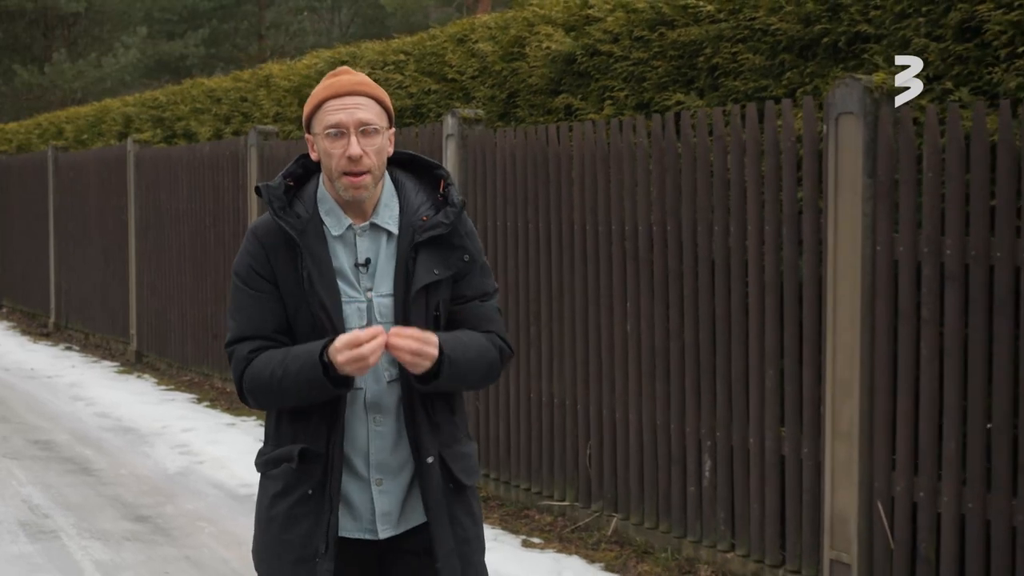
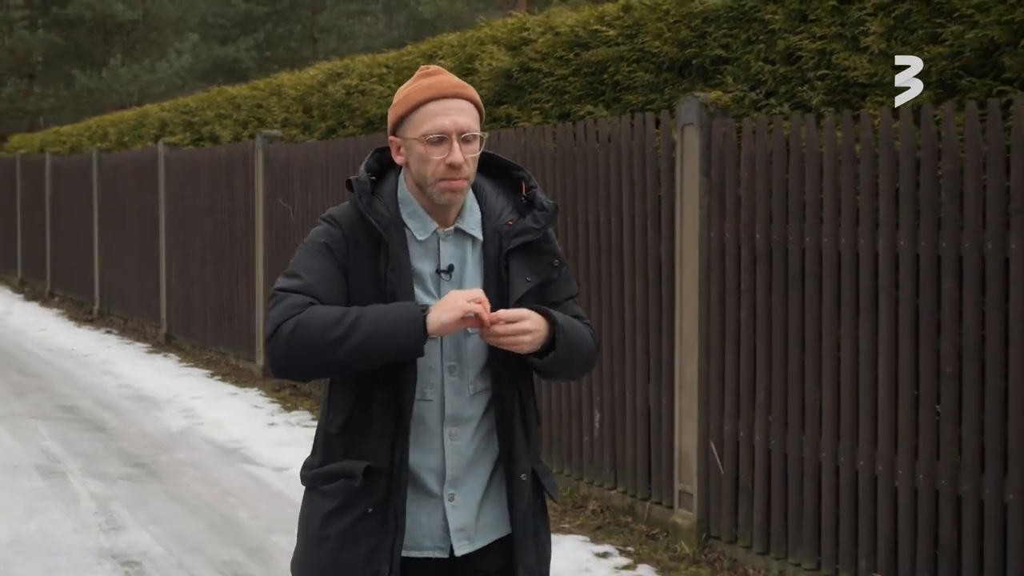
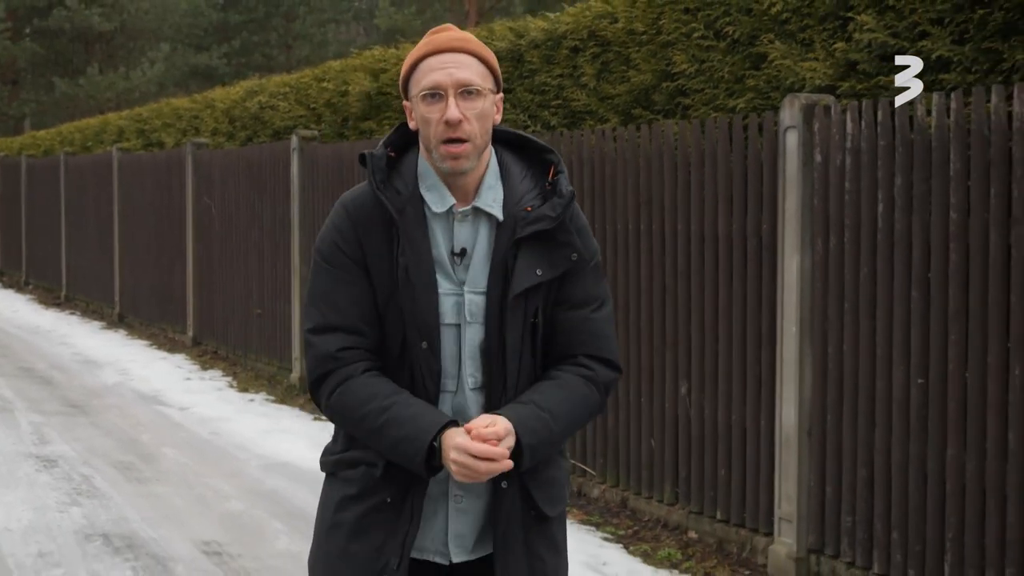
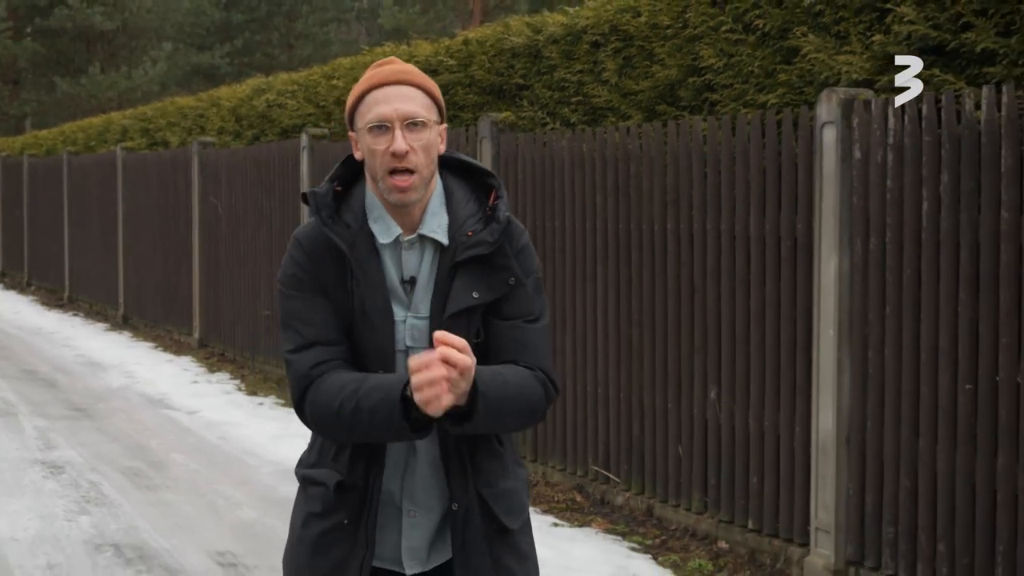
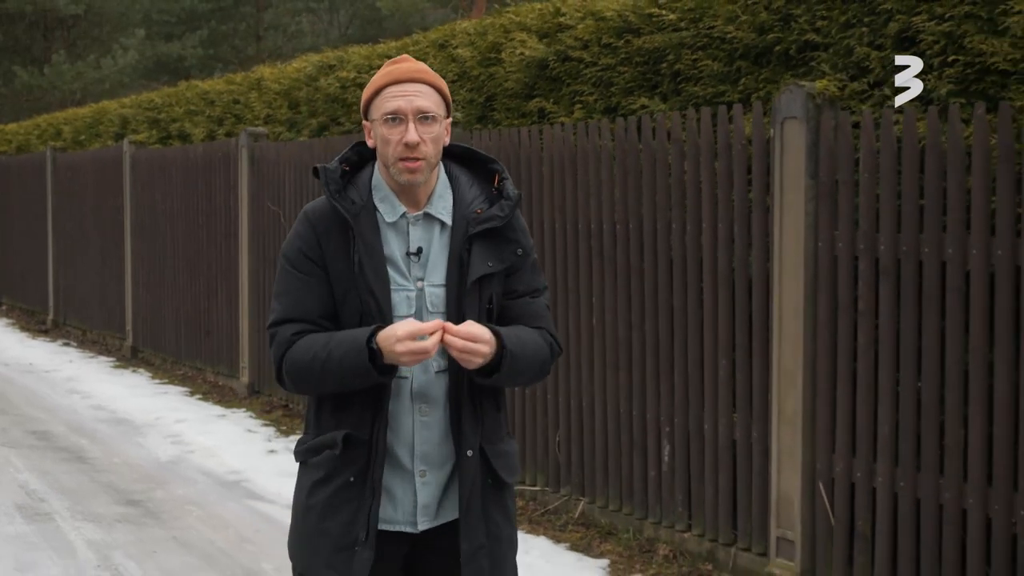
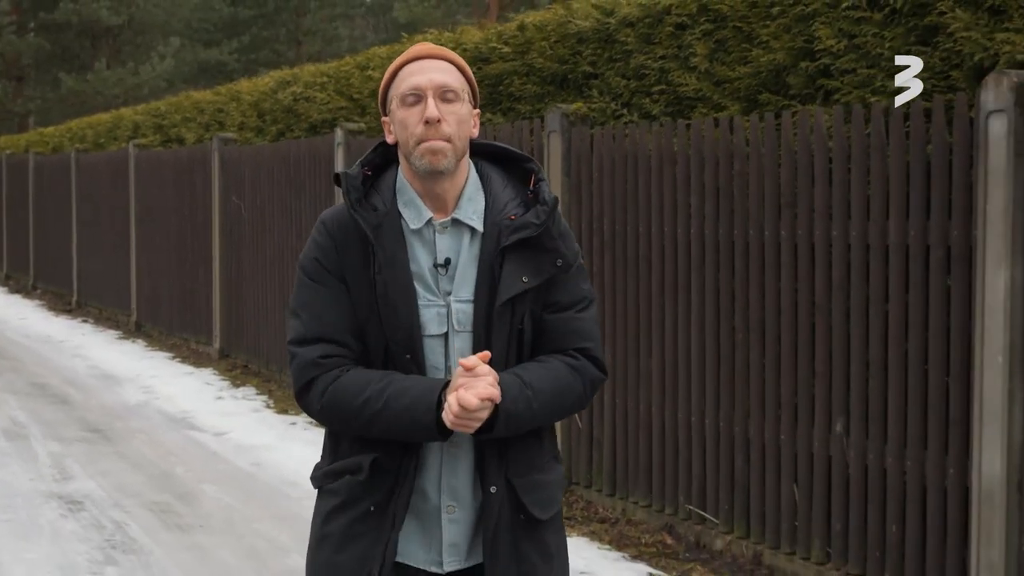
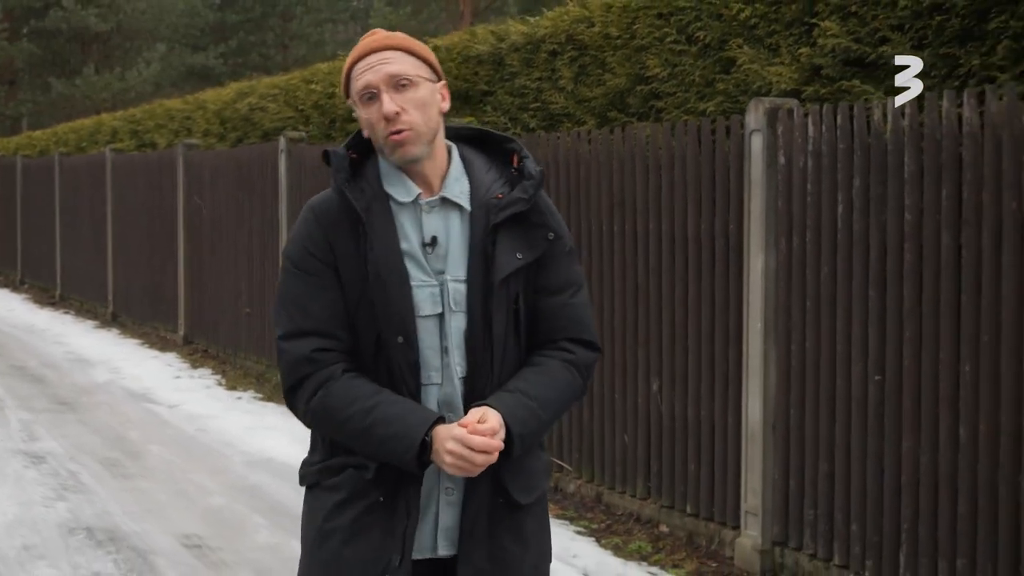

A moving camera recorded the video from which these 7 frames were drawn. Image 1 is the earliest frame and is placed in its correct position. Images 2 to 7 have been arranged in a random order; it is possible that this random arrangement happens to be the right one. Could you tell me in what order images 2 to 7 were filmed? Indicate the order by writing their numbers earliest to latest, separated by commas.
5, 2, 6, 4, 3, 7
